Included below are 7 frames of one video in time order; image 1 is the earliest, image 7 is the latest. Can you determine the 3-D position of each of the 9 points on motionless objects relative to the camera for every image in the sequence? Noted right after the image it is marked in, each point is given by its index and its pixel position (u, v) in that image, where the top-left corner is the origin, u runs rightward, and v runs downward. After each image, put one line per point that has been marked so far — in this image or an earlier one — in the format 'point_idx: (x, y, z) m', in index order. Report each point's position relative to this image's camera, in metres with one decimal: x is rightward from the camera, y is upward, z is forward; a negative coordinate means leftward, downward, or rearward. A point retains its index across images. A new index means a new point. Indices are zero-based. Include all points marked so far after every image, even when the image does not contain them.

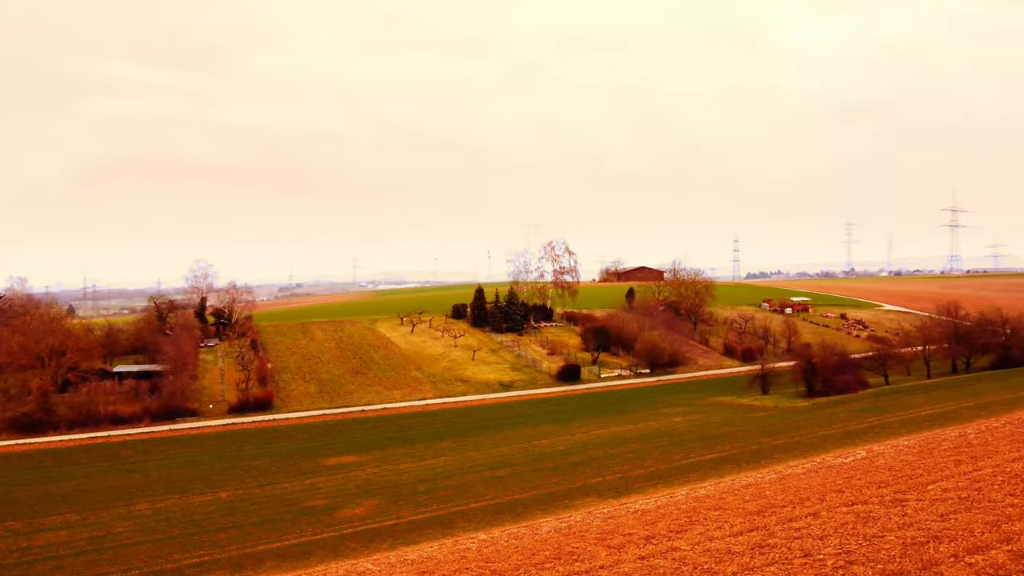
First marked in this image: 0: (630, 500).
0: (+3.7, -6.6, +18.8) m
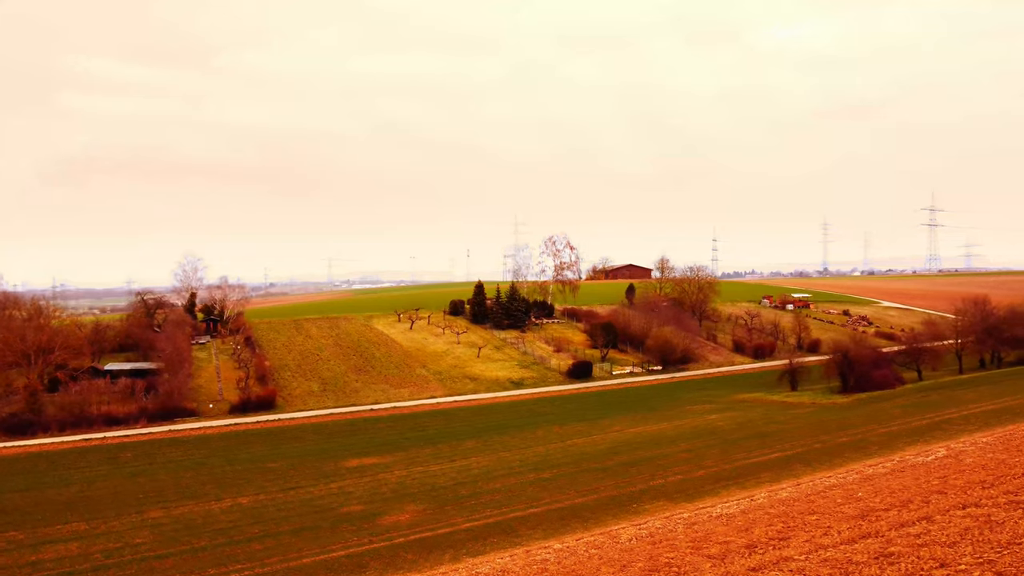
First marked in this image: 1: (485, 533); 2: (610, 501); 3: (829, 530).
0: (+5.7, -6.3, +17.5) m
1: (-0.8, -7.2, +17.6) m
2: (+3.1, -6.7, +19.0) m
3: (+7.6, -5.9, +14.5) m
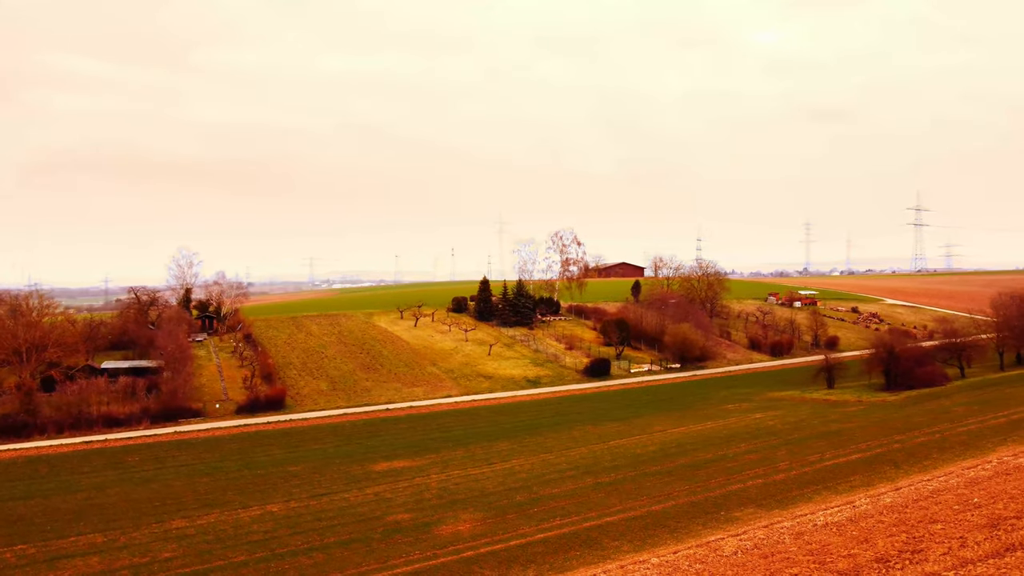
0: (+7.8, -6.0, +16.1) m
1: (+1.4, -6.9, +16.0) m
2: (+5.2, -6.4, +17.5) m
3: (+9.9, -5.6, +13.1) m
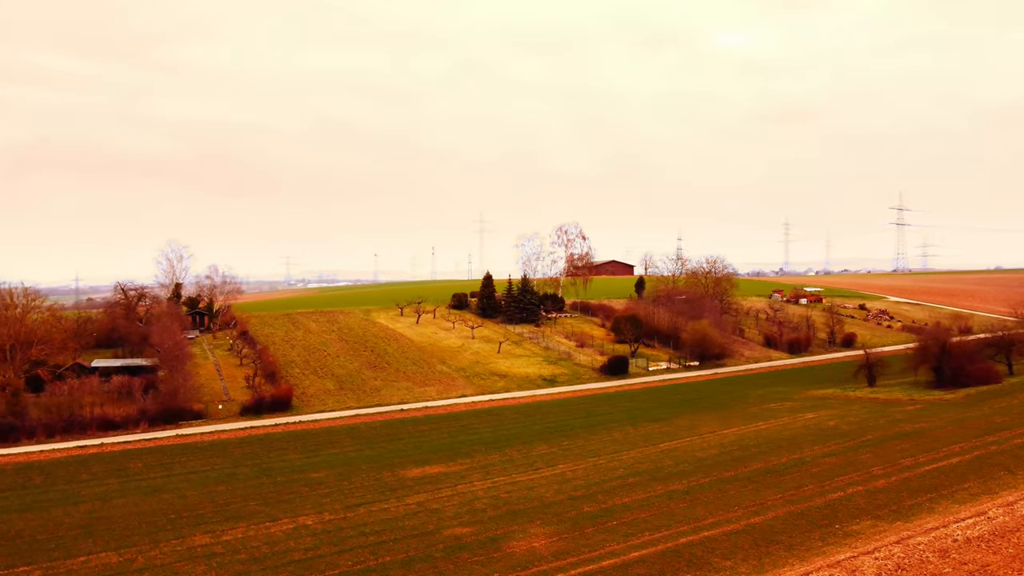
0: (+10.1, -5.6, +14.5) m
1: (+3.6, -6.5, +14.2) m
2: (+7.4, -6.1, +15.8) m
3: (+12.2, -5.3, +11.5) m
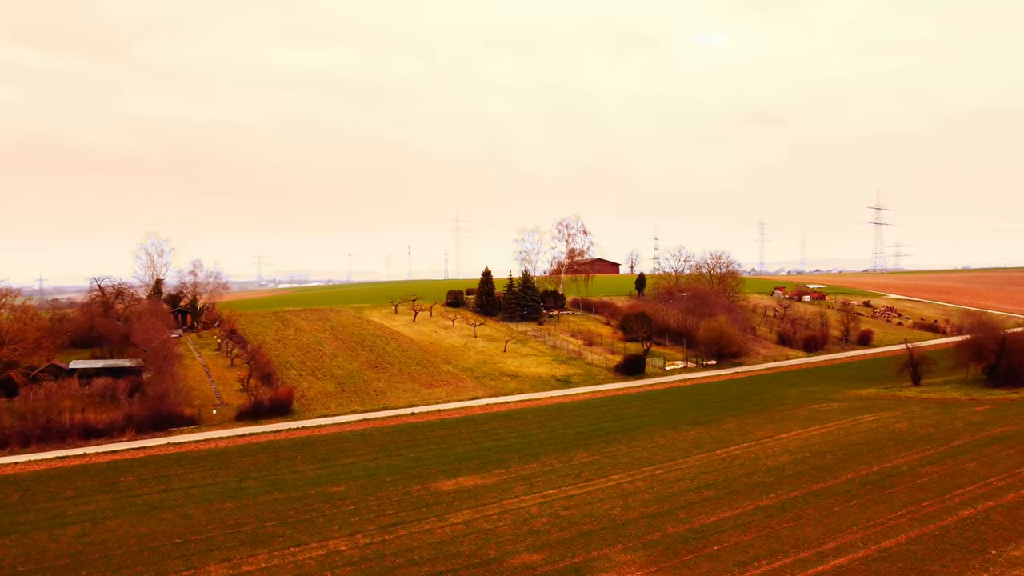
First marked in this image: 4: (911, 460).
0: (+12.2, -5.3, +12.4) m
1: (+5.8, -6.2, +11.8) m
2: (+9.5, -5.8, +13.6) m
3: (+14.5, -5.0, +9.5) m
4: (+12.8, -5.5, +19.3) m
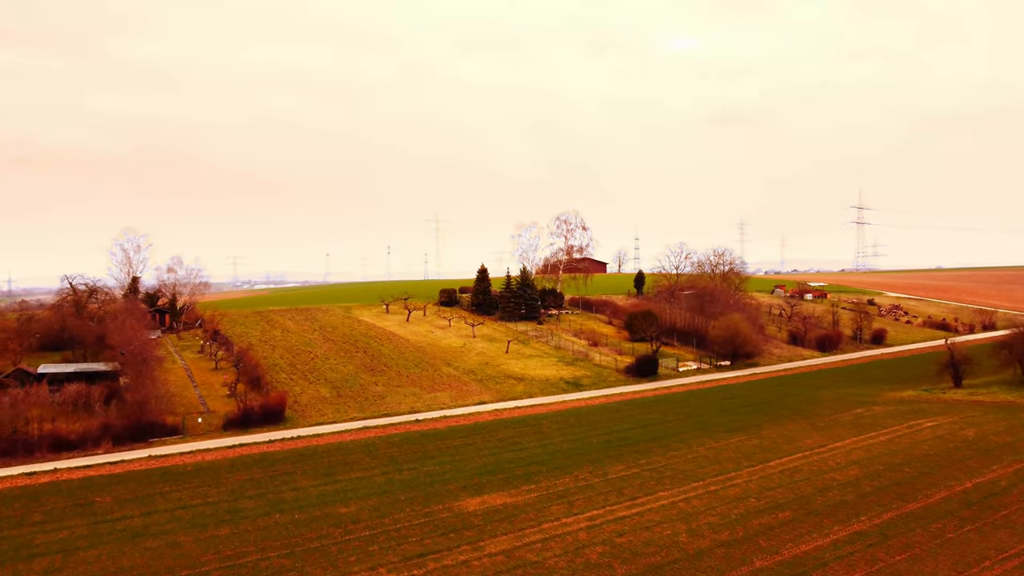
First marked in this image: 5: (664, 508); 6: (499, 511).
0: (+13.8, -5.1, +10.2) m
1: (+7.3, -6.0, +9.4) m
2: (+11.0, -5.6, +11.4) m
3: (+16.1, -4.7, +7.4) m
4: (+14.0, -5.3, +17.2) m
5: (+4.6, -6.7, +18.4) m
6: (-0.5, -7.3, +19.7) m
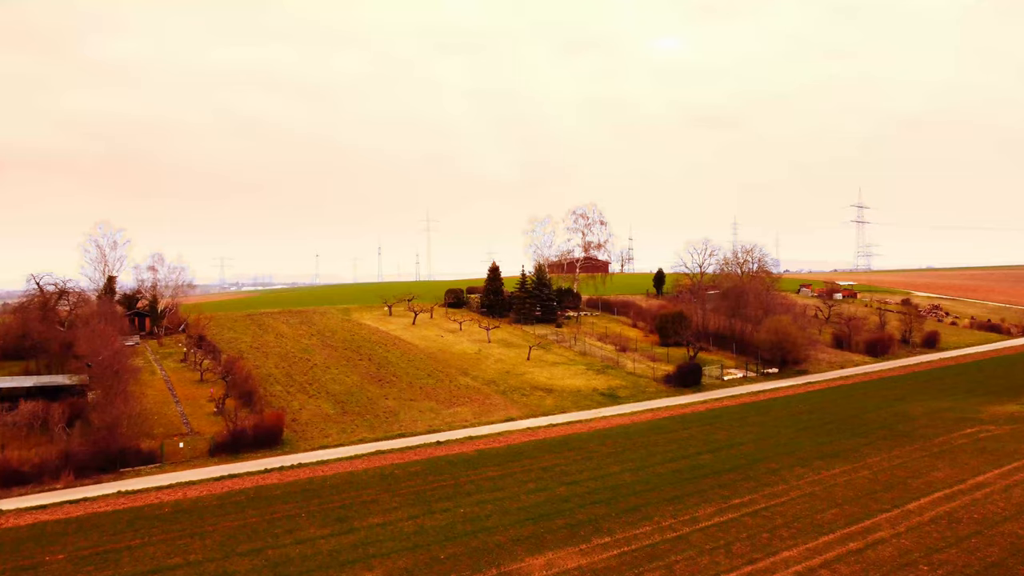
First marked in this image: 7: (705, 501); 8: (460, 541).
0: (+15.9, -5.0, +5.6) m
1: (+9.5, -5.9, +4.8) m
2: (+13.1, -5.4, +6.7) m
3: (+18.3, -4.6, +2.9) m
4: (+16.1, -5.2, +12.6) m
5: (+6.6, -6.6, +13.7) m
6: (+1.5, -7.2, +14.9) m
7: (+6.1, -6.9, +19.5) m
8: (-1.6, -7.5, +18.0) m
